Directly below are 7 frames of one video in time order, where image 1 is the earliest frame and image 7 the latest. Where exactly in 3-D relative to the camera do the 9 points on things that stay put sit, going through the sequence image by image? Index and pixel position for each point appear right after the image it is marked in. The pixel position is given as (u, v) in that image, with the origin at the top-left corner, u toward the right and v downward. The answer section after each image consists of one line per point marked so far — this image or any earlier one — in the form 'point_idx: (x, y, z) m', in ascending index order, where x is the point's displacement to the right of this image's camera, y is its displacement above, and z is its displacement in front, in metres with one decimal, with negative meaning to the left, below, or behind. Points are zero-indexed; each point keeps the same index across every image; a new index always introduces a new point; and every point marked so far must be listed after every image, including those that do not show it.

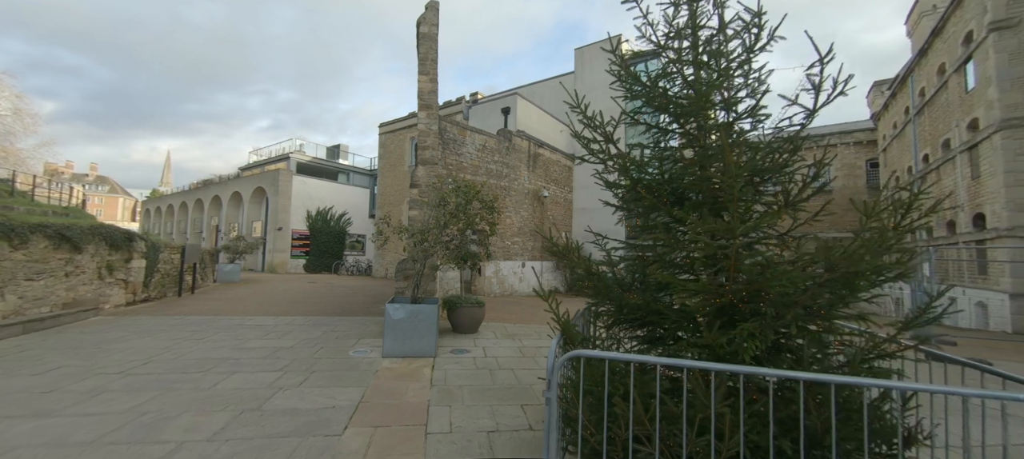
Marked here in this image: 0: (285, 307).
0: (-6.5, -2.2, +10.2) m
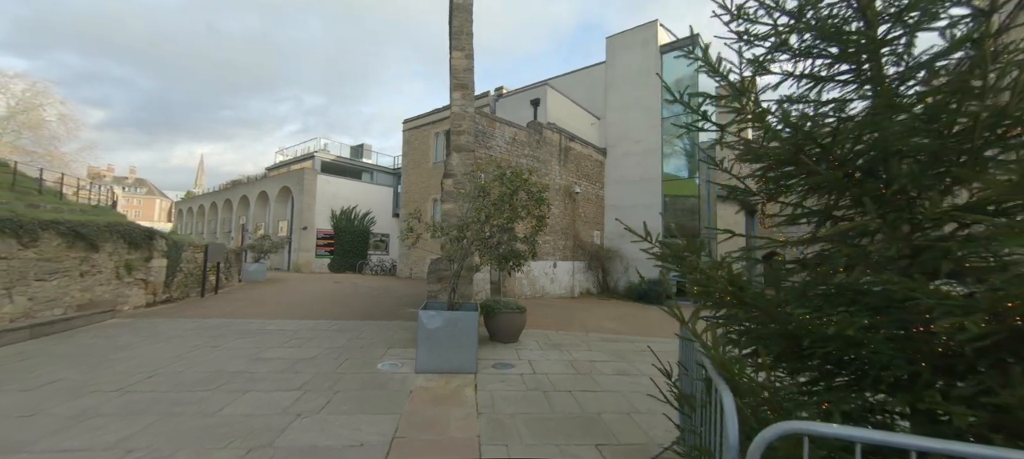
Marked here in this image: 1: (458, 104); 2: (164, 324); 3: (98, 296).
0: (-5.4, -2.1, +9.6) m
1: (-1.0, +2.4, +6.8) m
2: (-7.1, -1.9, +7.3) m
3: (-8.7, -1.4, +7.5) m
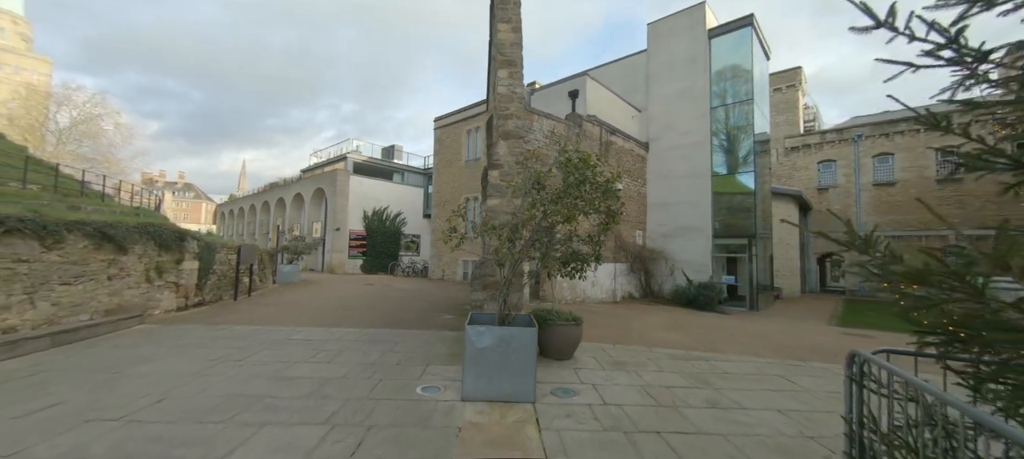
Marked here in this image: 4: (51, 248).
0: (-4.3, -2.2, +9.0) m
1: (-0.1, +2.4, +5.9) m
2: (-6.1, -2.0, +6.8) m
3: (-7.7, -1.4, +7.1) m
4: (-7.6, -0.3, +5.9) m
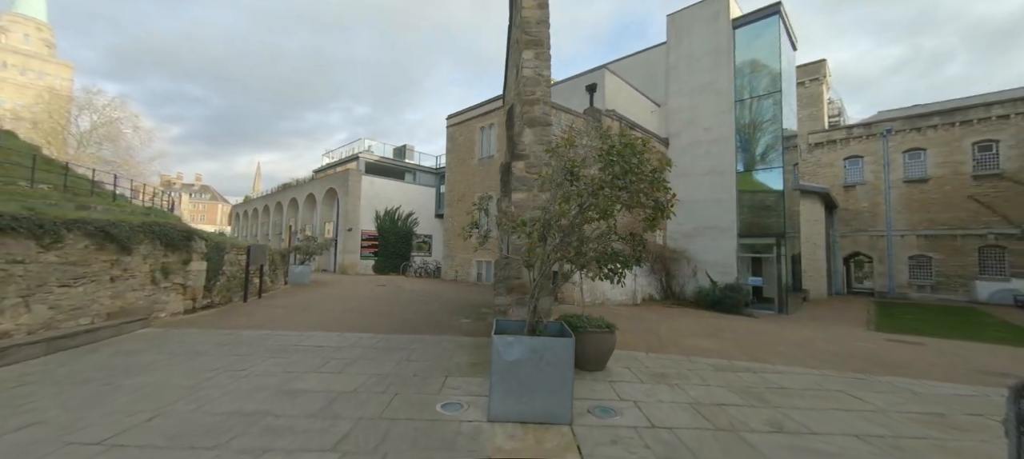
0: (-3.8, -2.1, +8.5) m
1: (+0.3, +2.5, +5.4) m
2: (-5.7, -1.9, +6.5) m
3: (-7.2, -1.4, +6.8) m
4: (-7.2, -0.3, +5.5) m
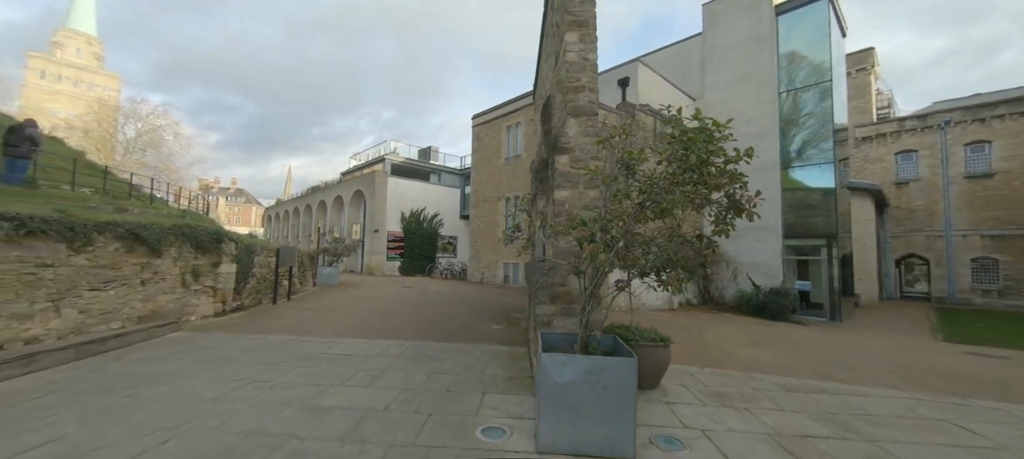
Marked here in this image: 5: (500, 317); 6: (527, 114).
0: (-3.0, -2.2, +8.2) m
1: (+0.8, +2.4, +4.8) m
2: (-5.0, -2.0, +6.3) m
3: (-6.6, -1.5, +6.7) m
4: (-6.6, -0.3, +5.5) m
5: (-0.3, -2.3, +9.3) m
6: (+0.8, +5.5, +17.0) m
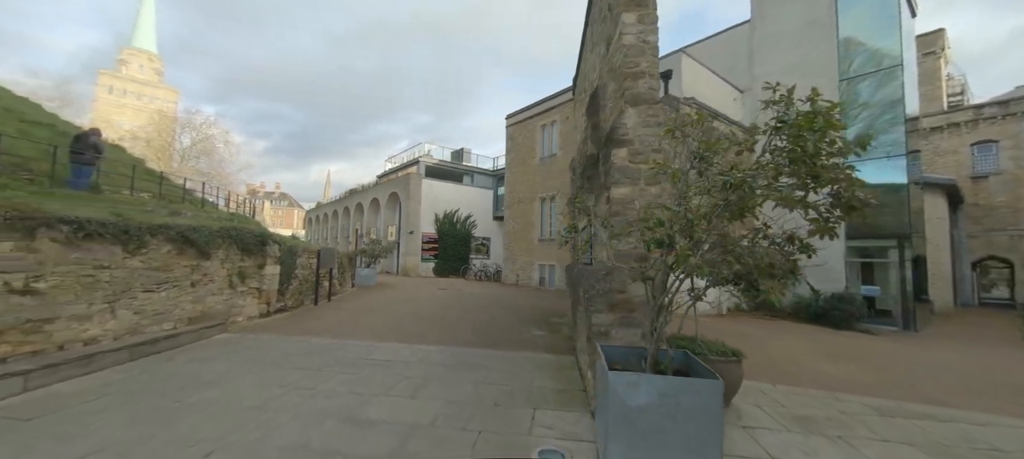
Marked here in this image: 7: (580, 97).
0: (-2.1, -2.2, +8.1) m
1: (+1.5, +2.4, +4.4) m
2: (-4.3, -2.0, +6.3) m
3: (-5.8, -1.5, +6.8) m
4: (-5.9, -0.4, +5.6) m
5: (+0.7, -2.3, +8.9) m
6: (+2.4, +5.4, +16.6) m
7: (+1.6, +3.0, +8.1) m
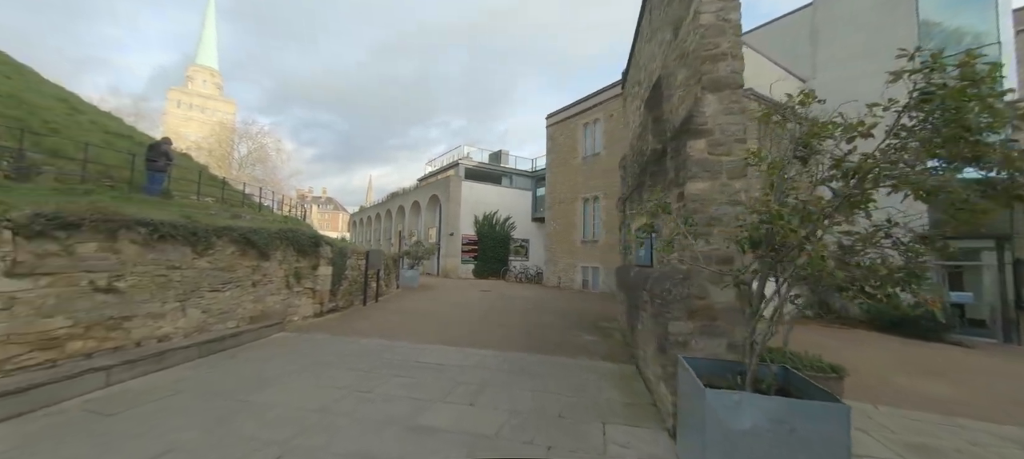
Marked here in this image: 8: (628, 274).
0: (-1.0, -2.2, +7.9) m
1: (+2.2, +2.5, +4.0) m
2: (-3.3, -2.0, +6.3) m
3: (-4.8, -1.5, +7.0) m
4: (-5.0, -0.4, +5.8) m
5: (+1.9, -2.3, +8.5) m
6: (+4.2, +5.4, +16.0) m
7: (+2.6, +3.0, +7.7) m
8: (+2.3, -0.9, +7.1) m
